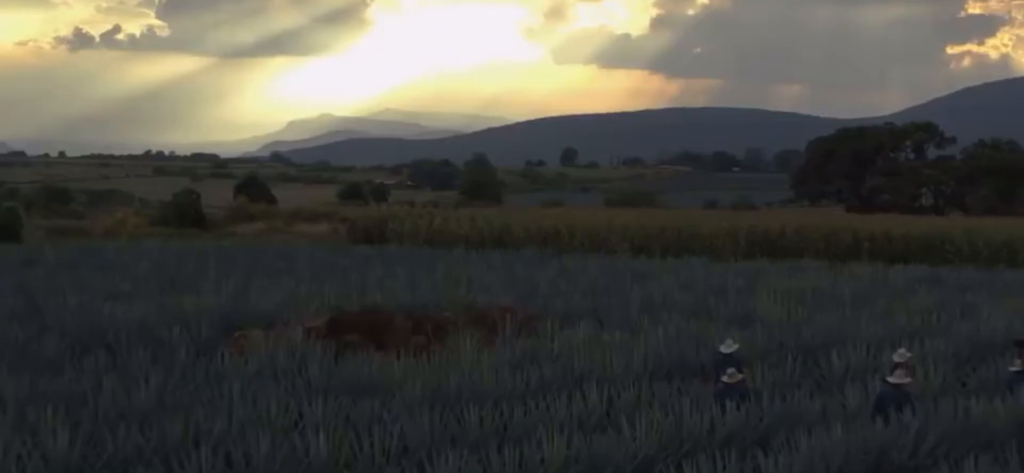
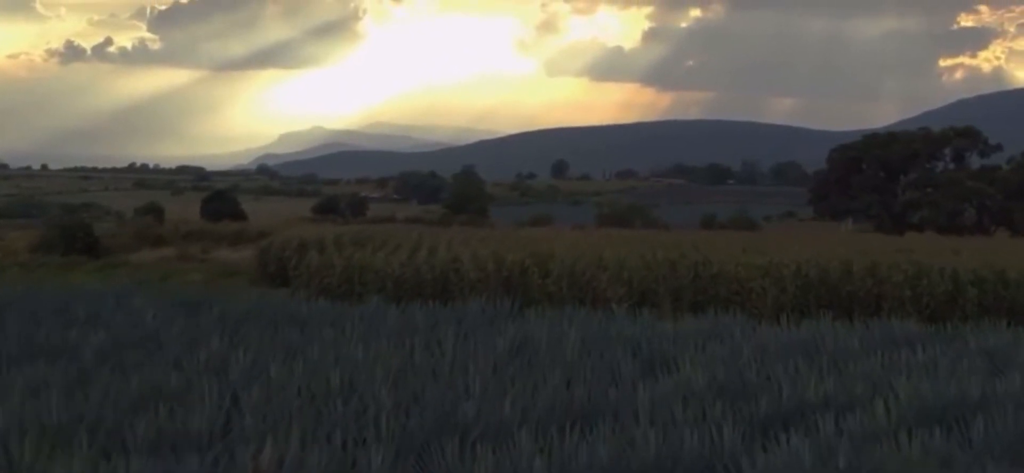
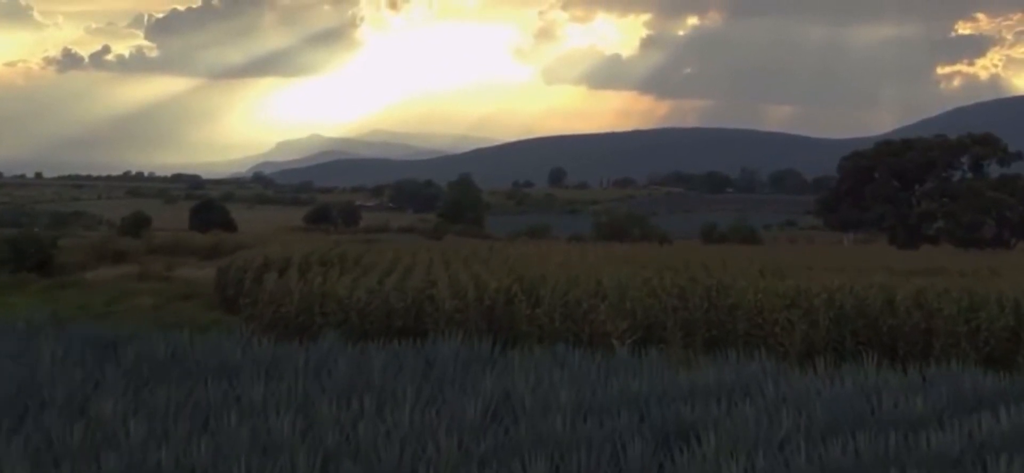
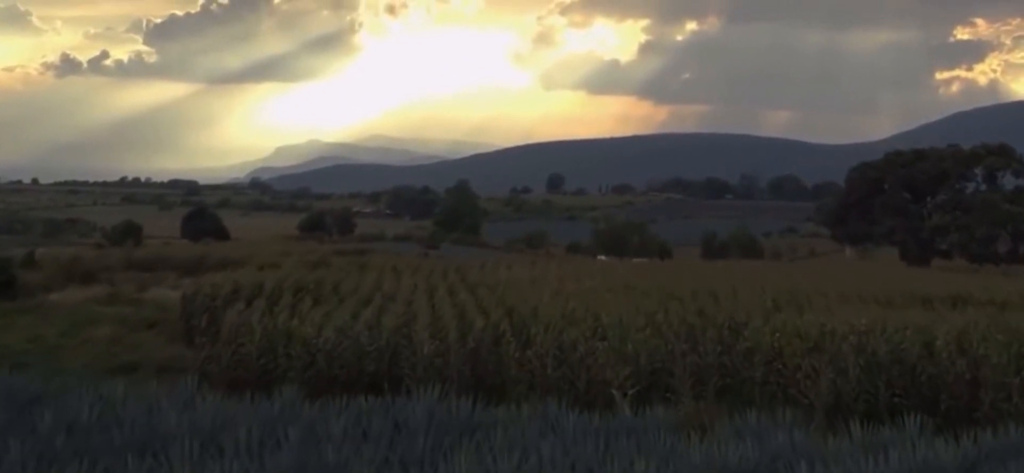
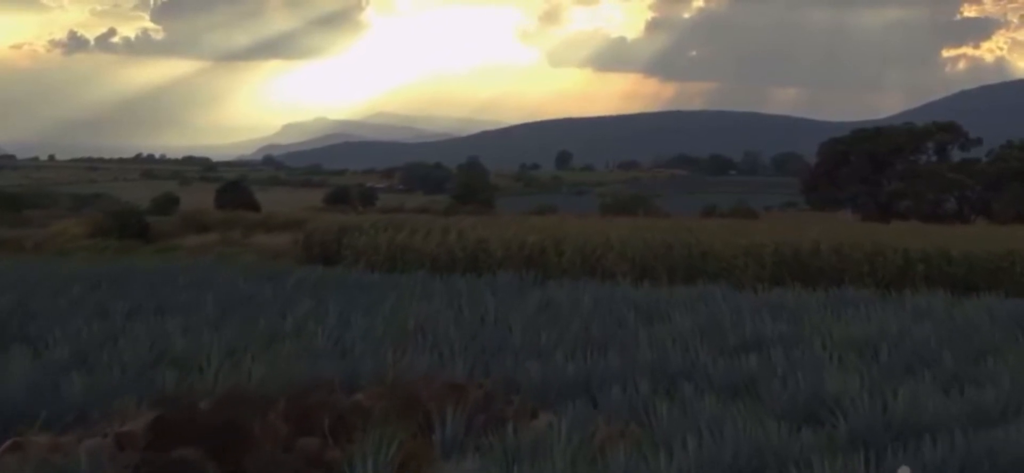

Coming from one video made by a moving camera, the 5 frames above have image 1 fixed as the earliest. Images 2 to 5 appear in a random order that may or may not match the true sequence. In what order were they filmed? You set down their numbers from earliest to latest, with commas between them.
5, 2, 3, 4
